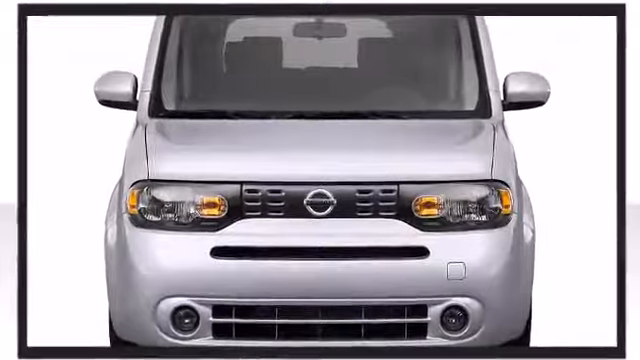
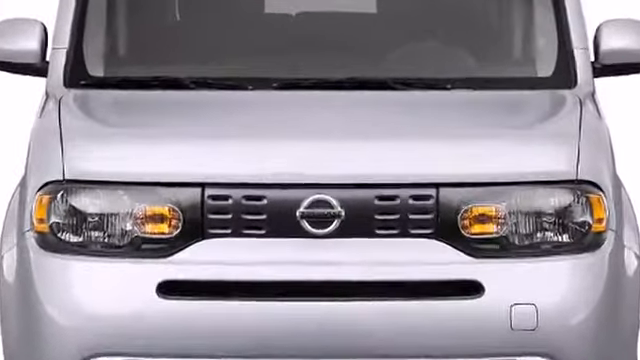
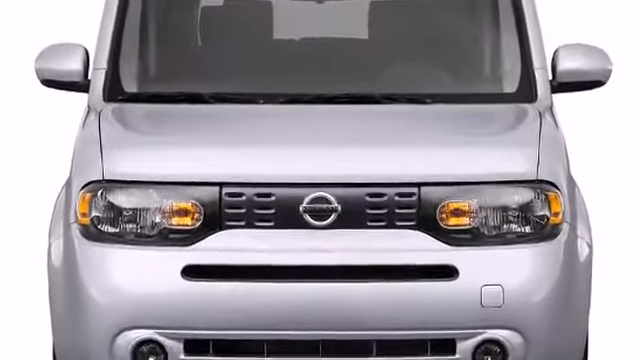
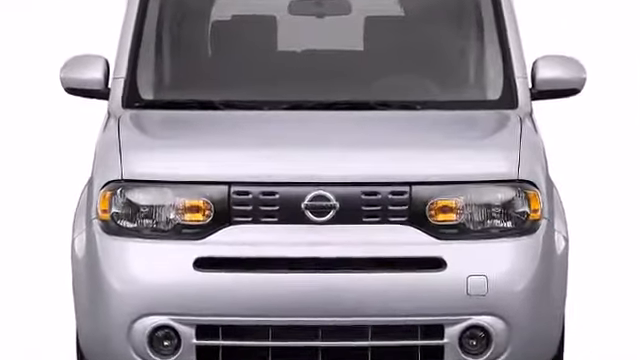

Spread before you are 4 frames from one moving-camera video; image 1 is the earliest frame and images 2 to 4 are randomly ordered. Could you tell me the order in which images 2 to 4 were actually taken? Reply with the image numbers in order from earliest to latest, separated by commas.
4, 3, 2
